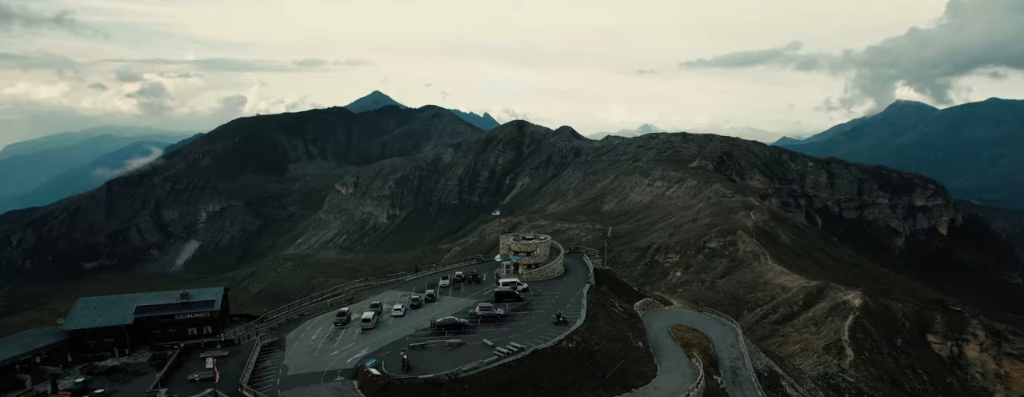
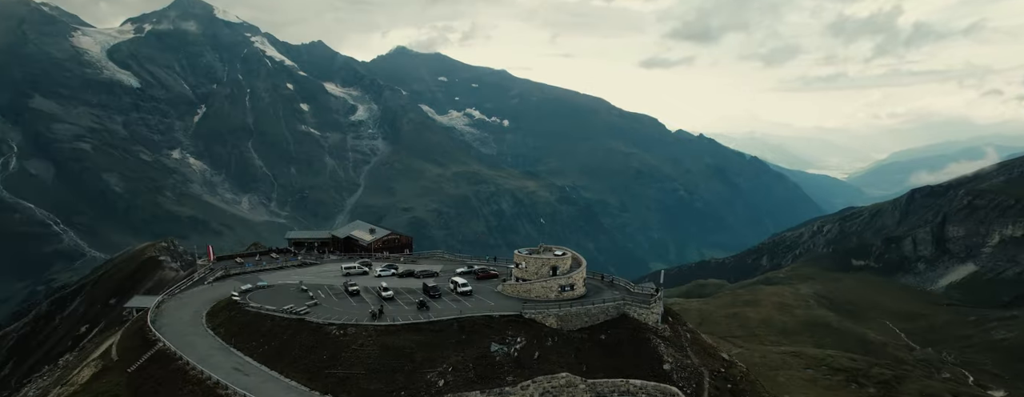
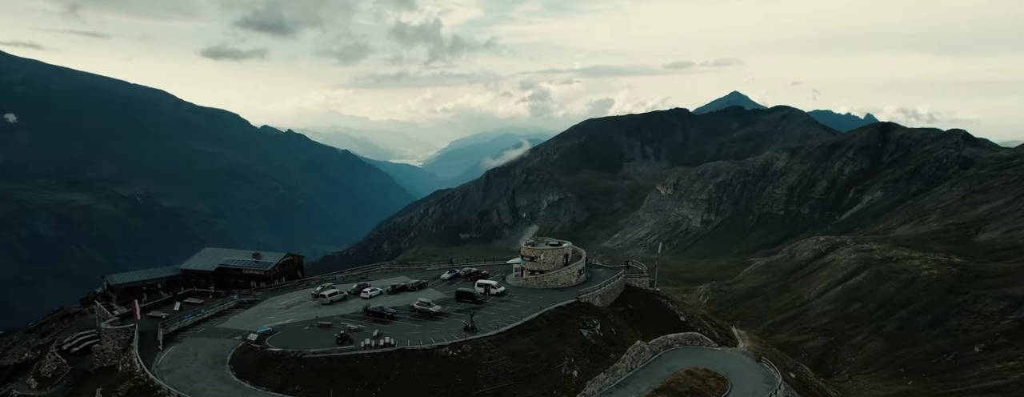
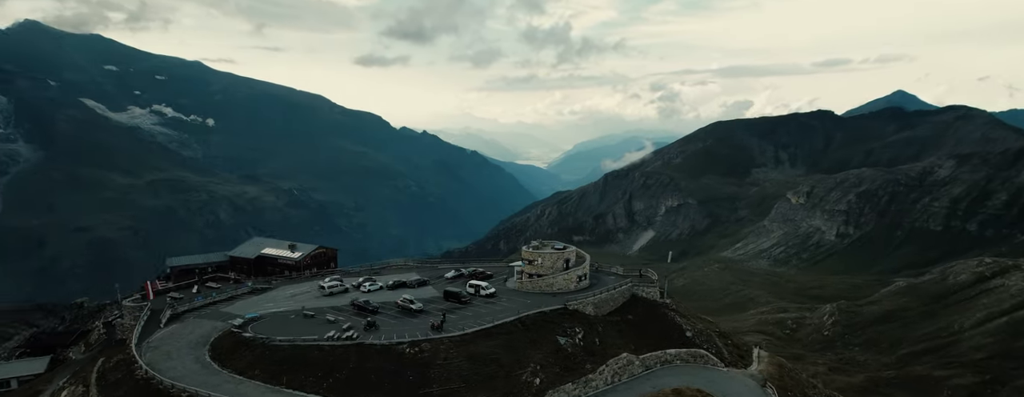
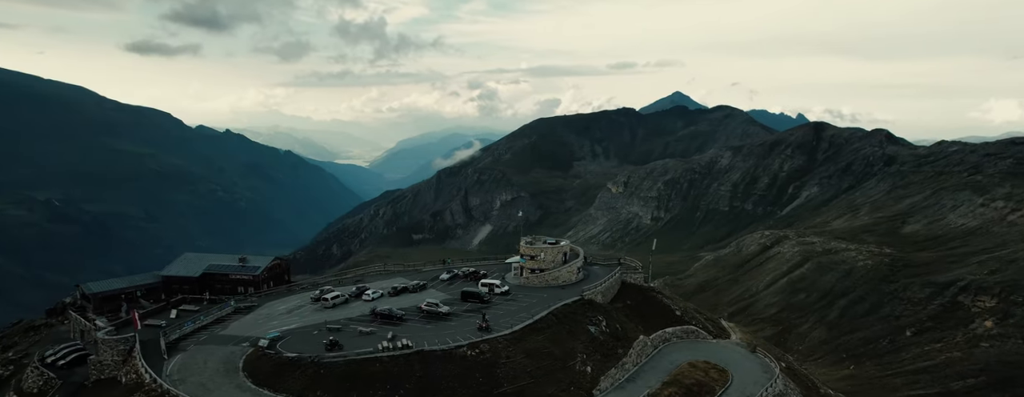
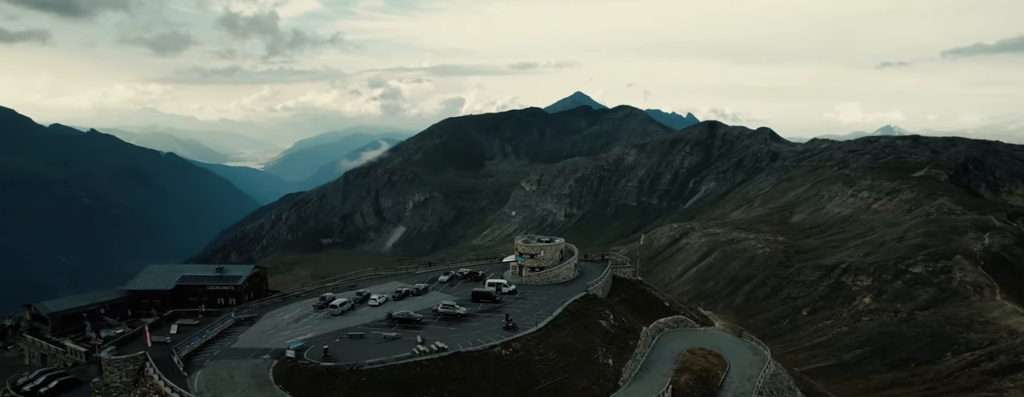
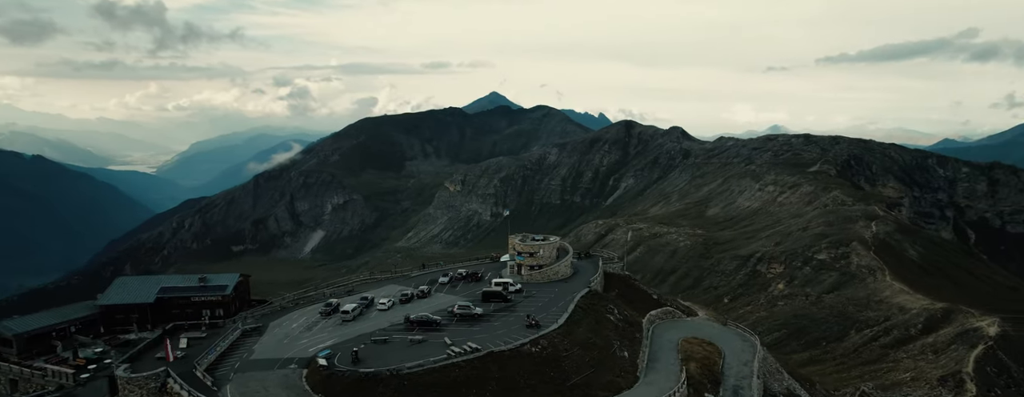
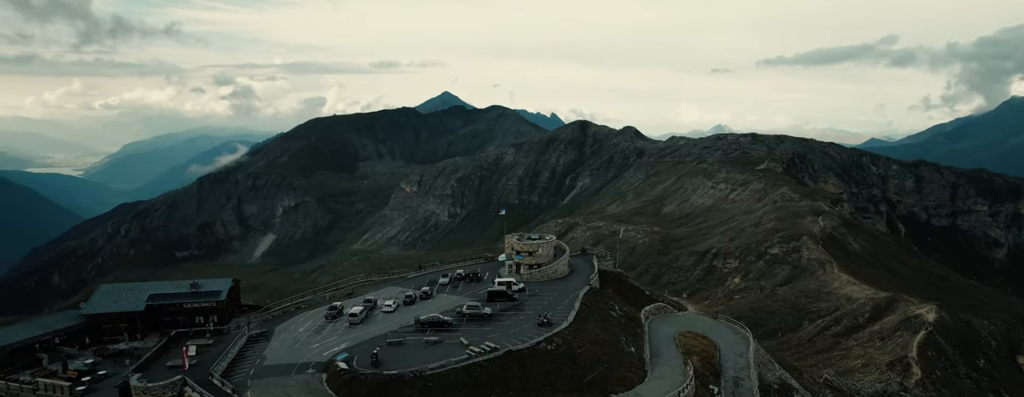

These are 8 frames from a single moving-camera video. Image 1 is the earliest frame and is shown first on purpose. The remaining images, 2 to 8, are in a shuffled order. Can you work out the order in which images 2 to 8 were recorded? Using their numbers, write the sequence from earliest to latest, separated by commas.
8, 7, 6, 5, 3, 4, 2
